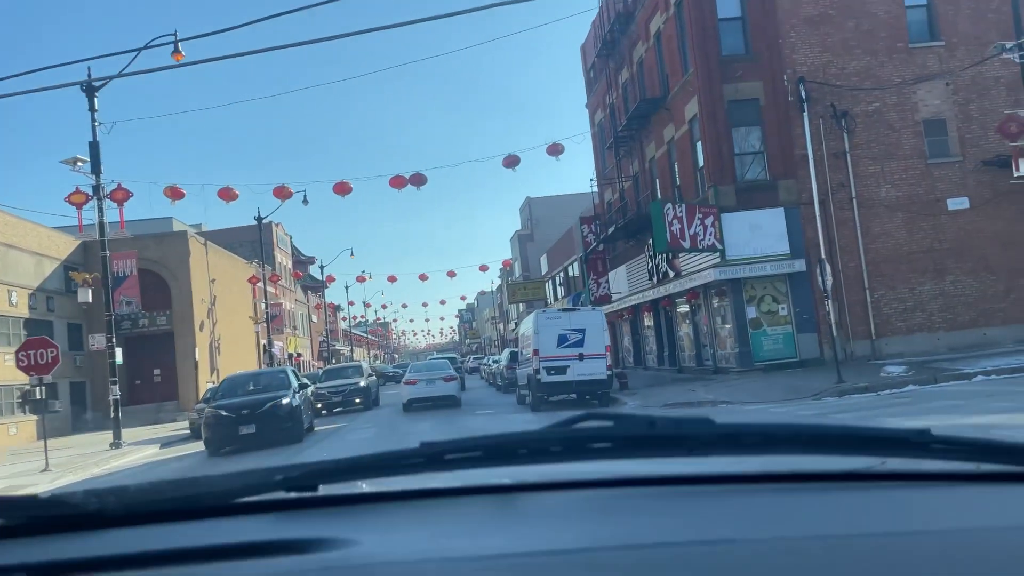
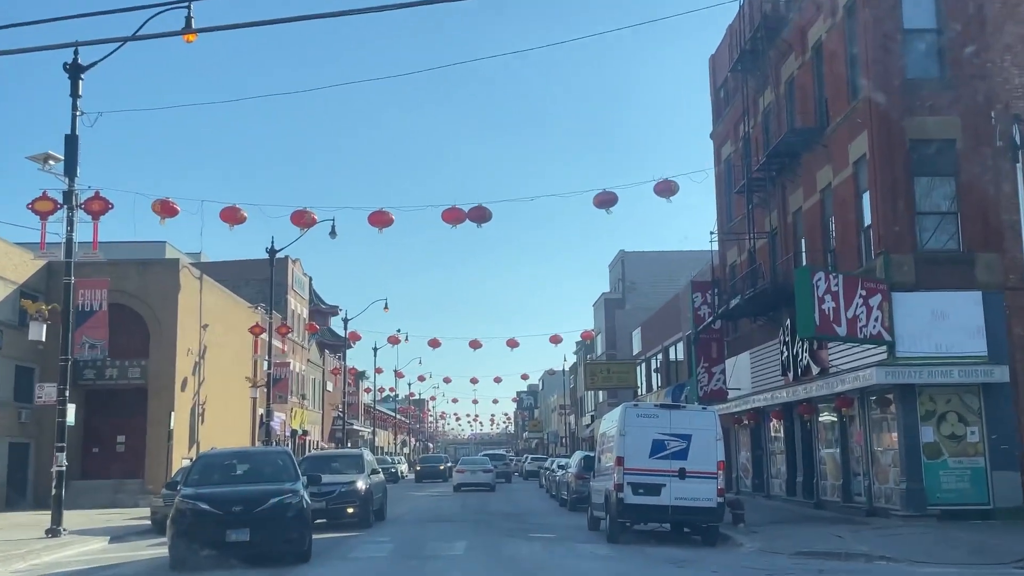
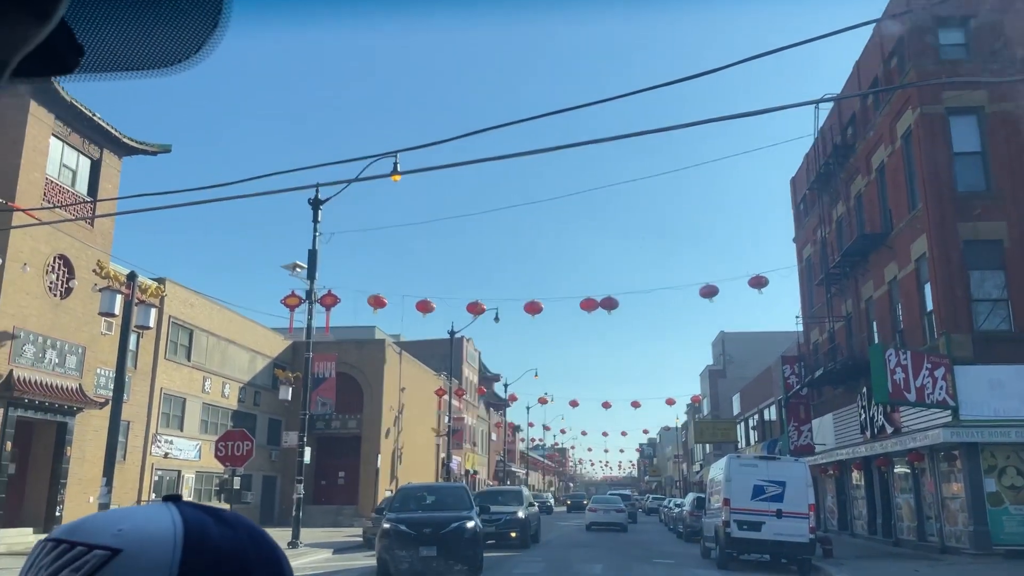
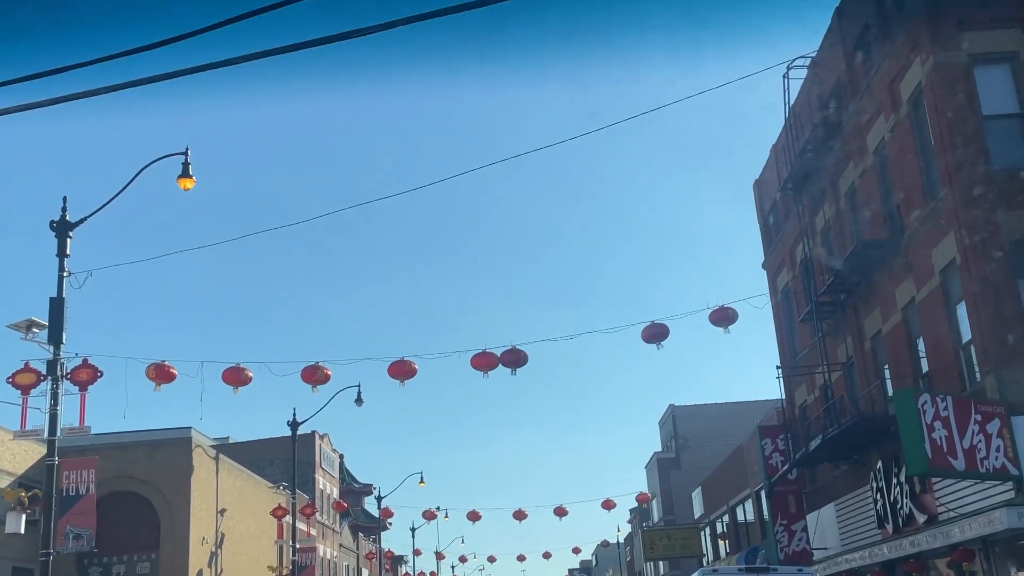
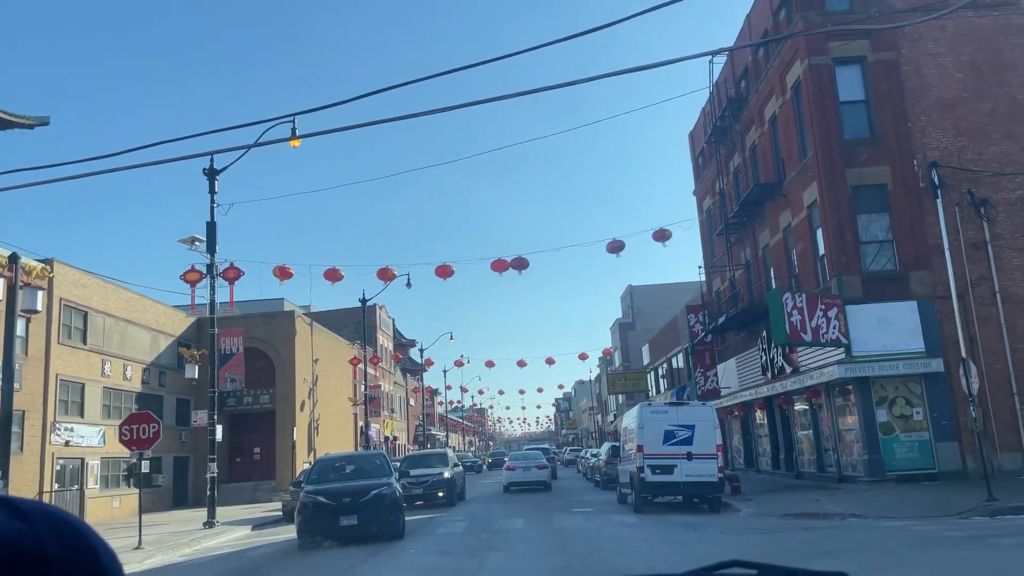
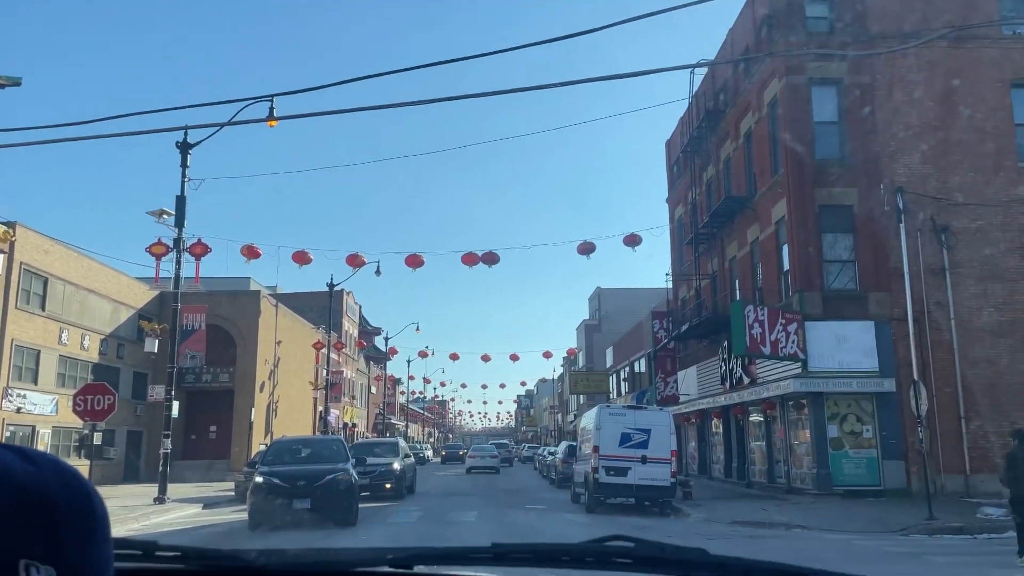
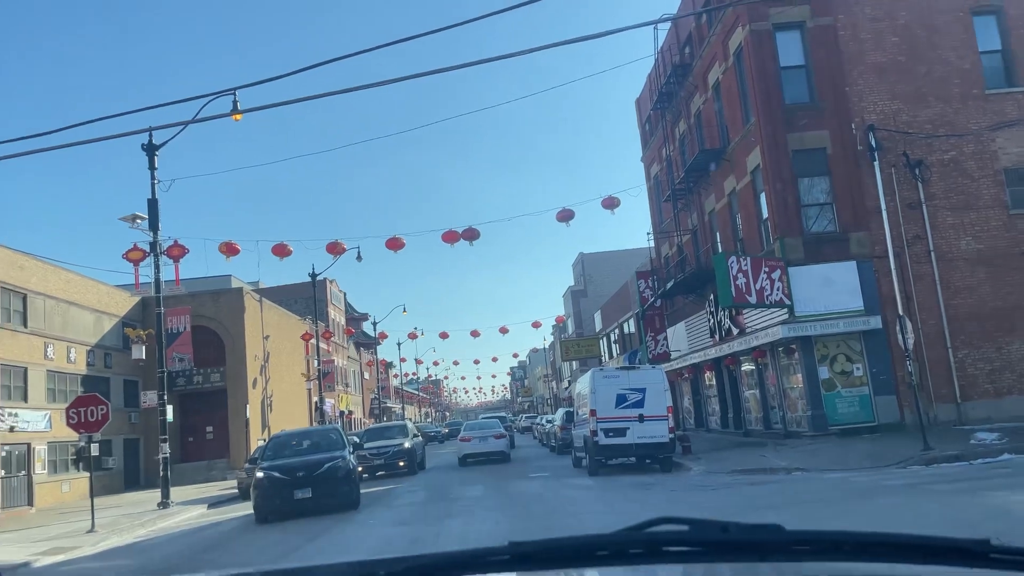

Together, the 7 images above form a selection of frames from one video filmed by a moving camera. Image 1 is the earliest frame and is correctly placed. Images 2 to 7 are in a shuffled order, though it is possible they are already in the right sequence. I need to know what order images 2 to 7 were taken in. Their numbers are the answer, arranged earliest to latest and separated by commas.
7, 5, 3, 6, 2, 4
